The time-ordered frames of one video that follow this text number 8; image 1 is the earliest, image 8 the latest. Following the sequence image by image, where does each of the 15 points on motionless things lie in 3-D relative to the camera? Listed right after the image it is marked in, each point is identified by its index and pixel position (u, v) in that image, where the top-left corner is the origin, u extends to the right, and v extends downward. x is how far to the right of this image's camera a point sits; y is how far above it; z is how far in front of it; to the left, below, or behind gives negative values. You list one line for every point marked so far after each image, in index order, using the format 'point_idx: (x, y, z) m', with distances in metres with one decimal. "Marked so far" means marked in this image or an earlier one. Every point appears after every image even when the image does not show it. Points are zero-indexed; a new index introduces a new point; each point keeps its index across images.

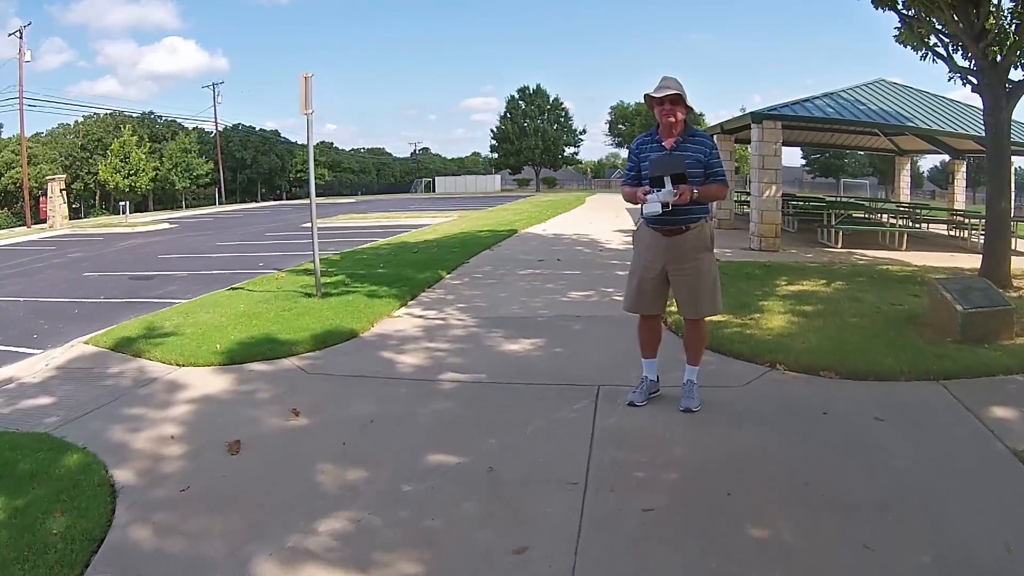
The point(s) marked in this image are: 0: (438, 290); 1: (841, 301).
0: (-0.8, 0.0, +8.1) m
1: (+3.0, -0.1, +6.8) m
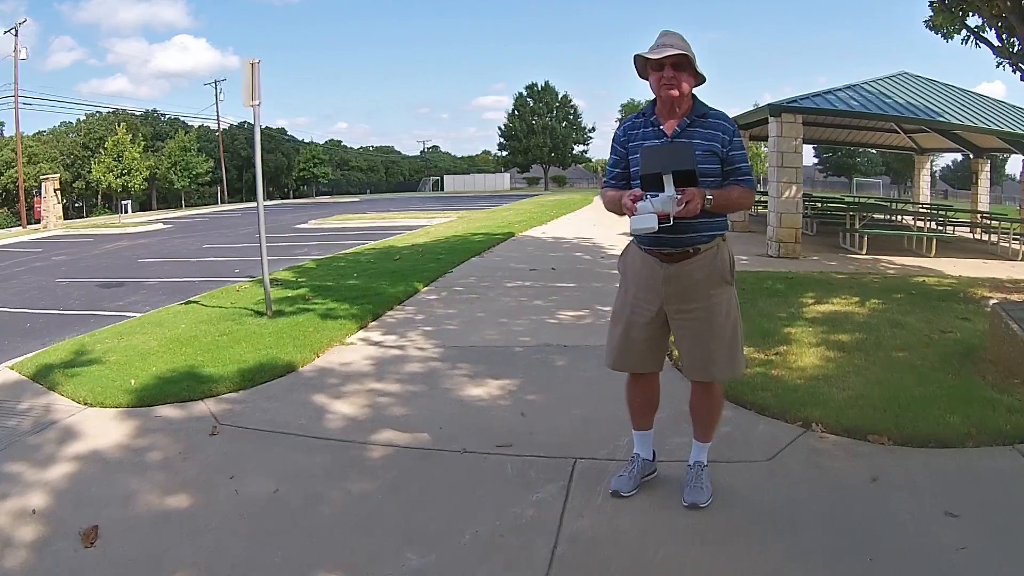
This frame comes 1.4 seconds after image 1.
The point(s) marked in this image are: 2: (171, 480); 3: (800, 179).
0: (-1.0, -0.2, +7.0) m
1: (+2.8, -0.3, +5.7) m
2: (-1.8, -1.0, +3.9) m
3: (+4.4, +1.7, +11.4) m
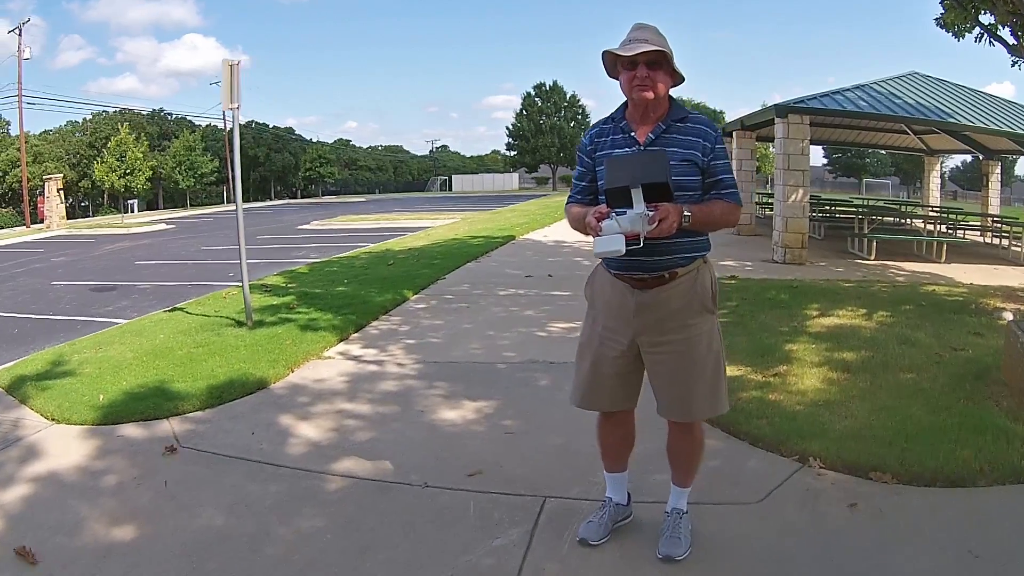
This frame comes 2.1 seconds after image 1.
0: (-1.1, -0.3, +6.7) m
1: (+2.7, -0.4, +5.3) m
2: (-1.9, -1.1, +3.6) m
3: (+4.4, +1.6, +11.0) m
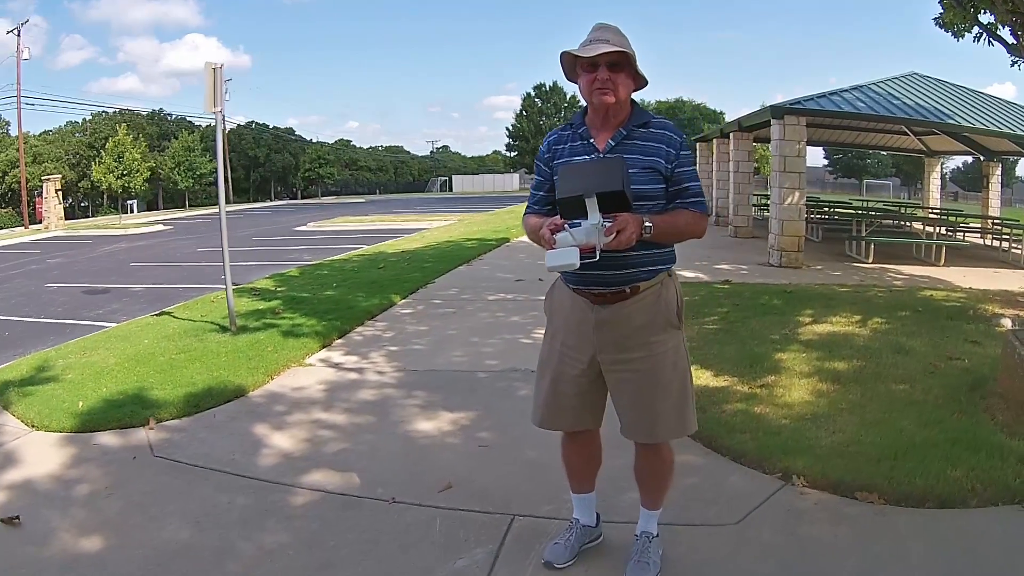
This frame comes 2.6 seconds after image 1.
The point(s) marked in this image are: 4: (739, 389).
0: (-1.2, -0.3, +6.6) m
1: (+2.6, -0.5, +5.2) m
2: (-2.0, -1.1, +3.5) m
3: (+4.3, +1.5, +10.9) m
4: (+1.3, -0.6, +4.4) m
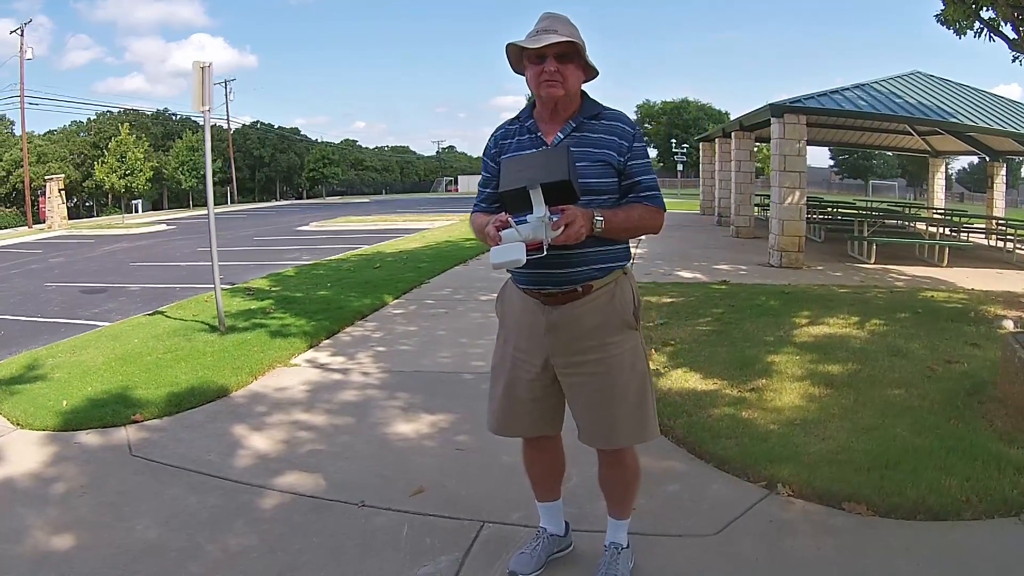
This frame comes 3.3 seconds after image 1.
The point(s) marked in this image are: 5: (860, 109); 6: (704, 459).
0: (-1.3, -0.3, +6.6) m
1: (+2.5, -0.5, +5.1) m
2: (-2.2, -1.1, +3.5) m
3: (+4.2, +1.5, +10.8) m
4: (+1.2, -0.6, +4.3) m
5: (+5.1, +2.6, +11.0) m
6: (+0.9, -0.8, +3.4) m
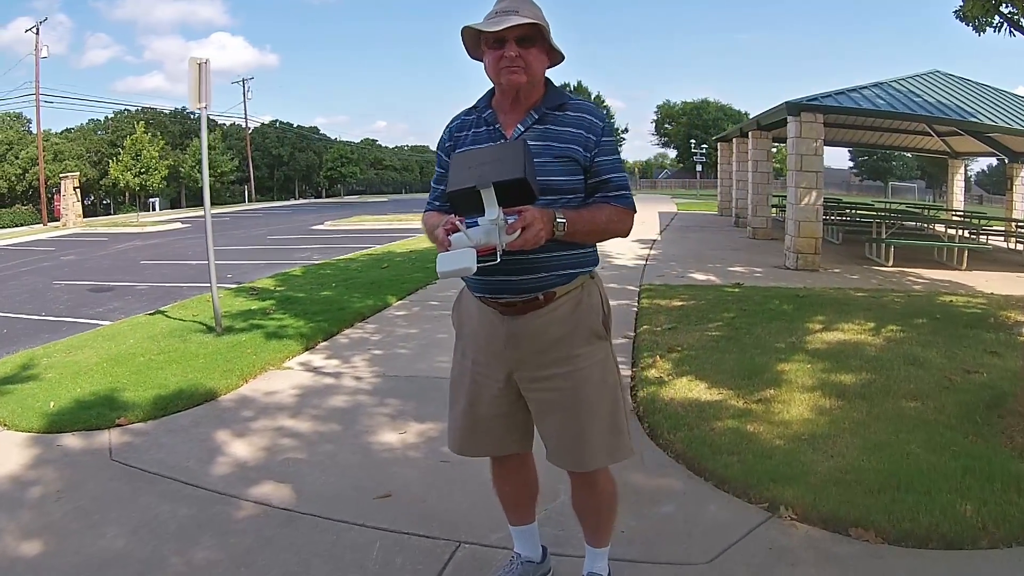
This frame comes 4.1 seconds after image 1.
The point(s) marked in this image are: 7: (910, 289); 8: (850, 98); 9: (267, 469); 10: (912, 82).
0: (-1.3, -0.3, +6.4) m
1: (+2.5, -0.5, +4.9) m
2: (-2.2, -1.1, +3.3) m
3: (+4.4, +1.5, +10.5) m
4: (+1.2, -0.6, +4.1) m
5: (+5.3, +2.6, +10.7) m
6: (+0.8, -0.8, +3.2) m
7: (+4.7, 0.0, +8.8) m
8: (+5.1, +2.8, +11.1) m
9: (-1.2, -0.9, +3.5) m
10: (+7.1, +3.6, +13.1) m
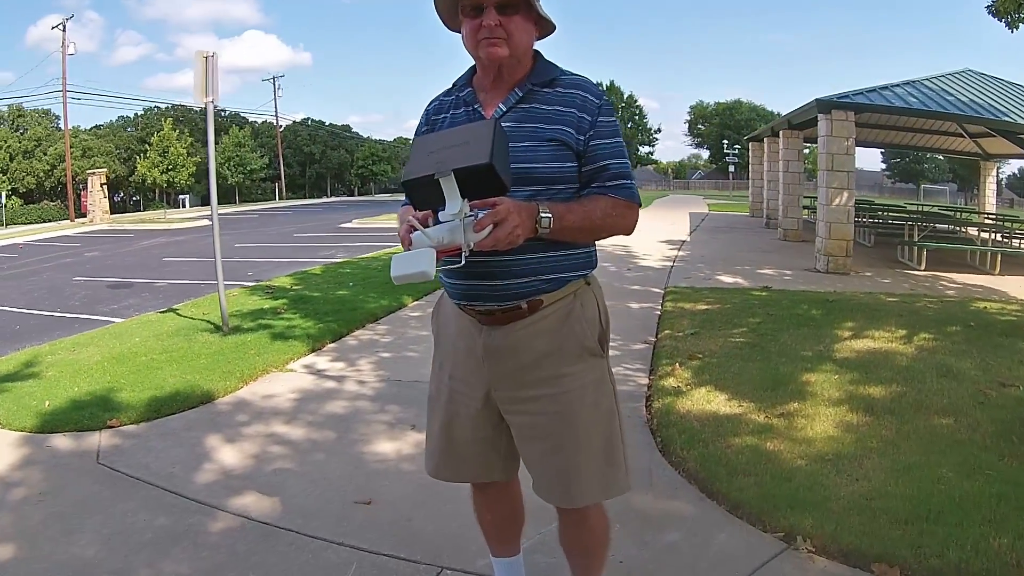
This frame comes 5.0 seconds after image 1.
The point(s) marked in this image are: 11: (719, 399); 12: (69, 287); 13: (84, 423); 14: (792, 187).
0: (-1.1, -0.3, +6.2) m
1: (+2.5, -0.6, +4.5) m
2: (-2.2, -1.1, +3.2) m
3: (+4.7, +1.4, +10.1) m
4: (+1.2, -0.7, +3.8) m
5: (+5.6, +2.5, +10.2) m
6: (+0.8, -0.8, +3.0) m
7: (+4.9, -0.1, +8.3) m
8: (+5.4, +2.8, +10.6) m
9: (-1.2, -0.9, +3.3) m
10: (+7.6, +3.5, +12.6) m
11: (+1.2, -0.6, +4.2) m
12: (-6.1, 0.0, +10.2) m
13: (-2.4, -0.8, +4.2) m
14: (+5.2, +1.9, +13.7) m
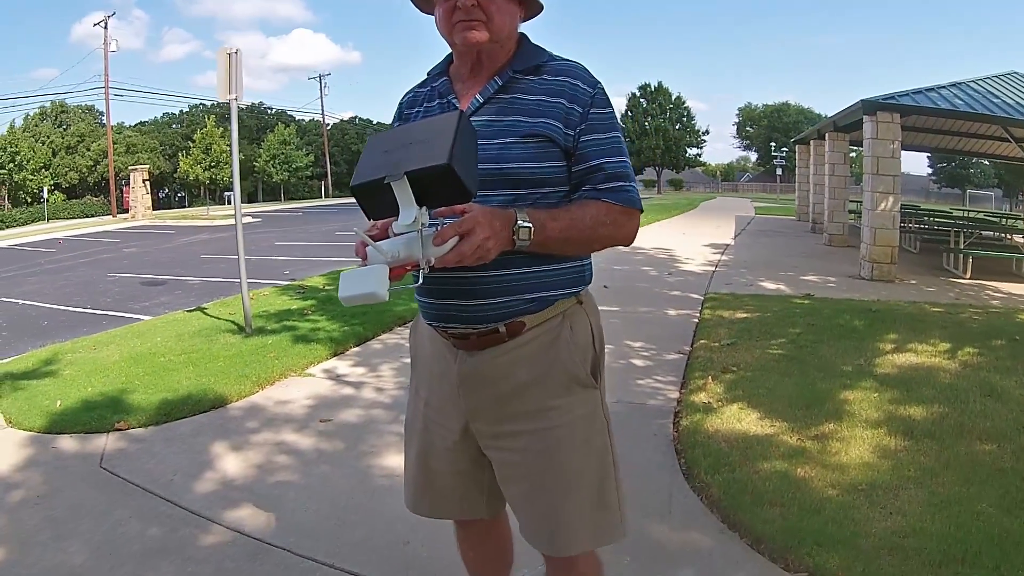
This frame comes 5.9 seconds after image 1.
0: (-0.9, -0.4, +6.1) m
1: (+2.7, -0.6, +4.2) m
2: (-2.2, -1.1, +3.1) m
3: (+5.2, +1.3, +9.6) m
4: (+1.3, -0.7, +3.6) m
5: (+6.1, +2.4, +9.7) m
6: (+0.8, -0.9, +2.7) m
7: (+5.3, -0.2, +7.9) m
8: (+5.9, +2.6, +10.1) m
9: (-1.1, -0.9, +3.2) m
10: (+8.2, +3.4, +11.9) m
11: (+1.3, -0.7, +3.9) m
12: (-5.6, +0.1, +10.4) m
13: (-2.3, -0.8, +4.2) m
14: (+5.9, +1.7, +13.2) m
